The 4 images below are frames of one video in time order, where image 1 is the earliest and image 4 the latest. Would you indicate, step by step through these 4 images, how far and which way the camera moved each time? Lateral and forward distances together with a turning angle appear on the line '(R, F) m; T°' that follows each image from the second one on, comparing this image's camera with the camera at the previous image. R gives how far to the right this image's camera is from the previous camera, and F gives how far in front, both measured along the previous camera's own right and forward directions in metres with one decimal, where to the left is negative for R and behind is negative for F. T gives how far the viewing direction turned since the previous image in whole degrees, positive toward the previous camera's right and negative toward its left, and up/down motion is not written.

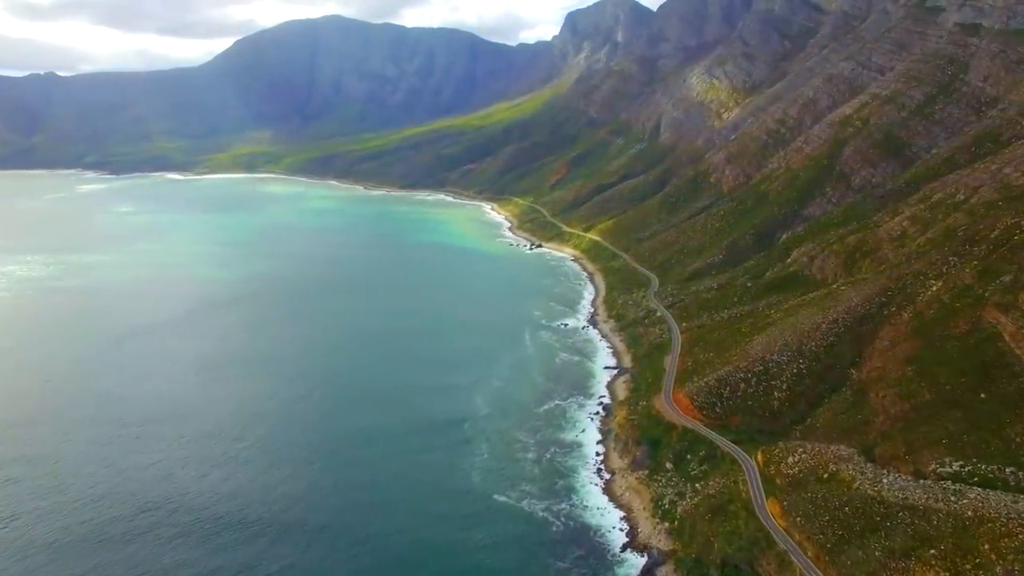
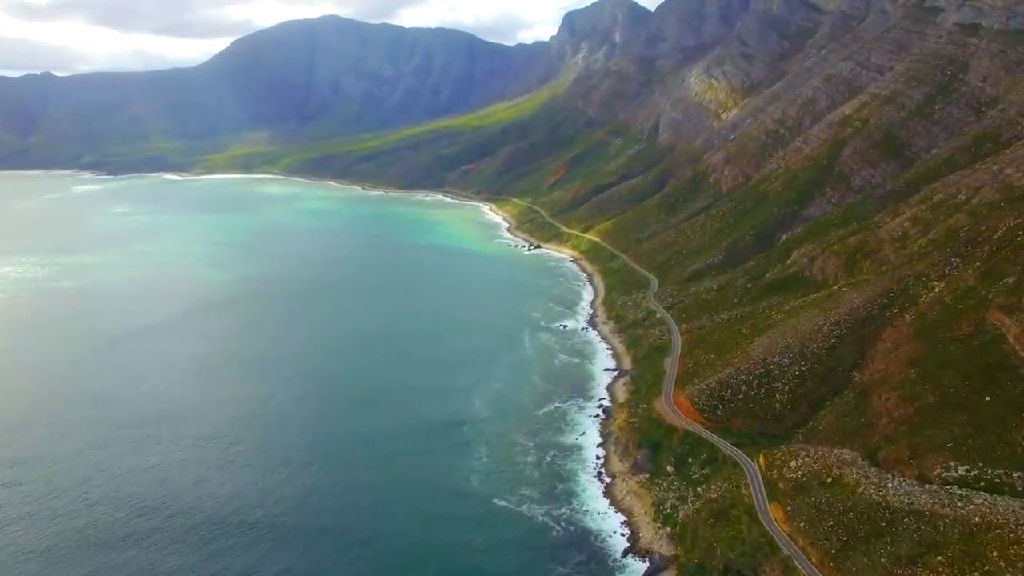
(-0.2, +0.7) m; 0°
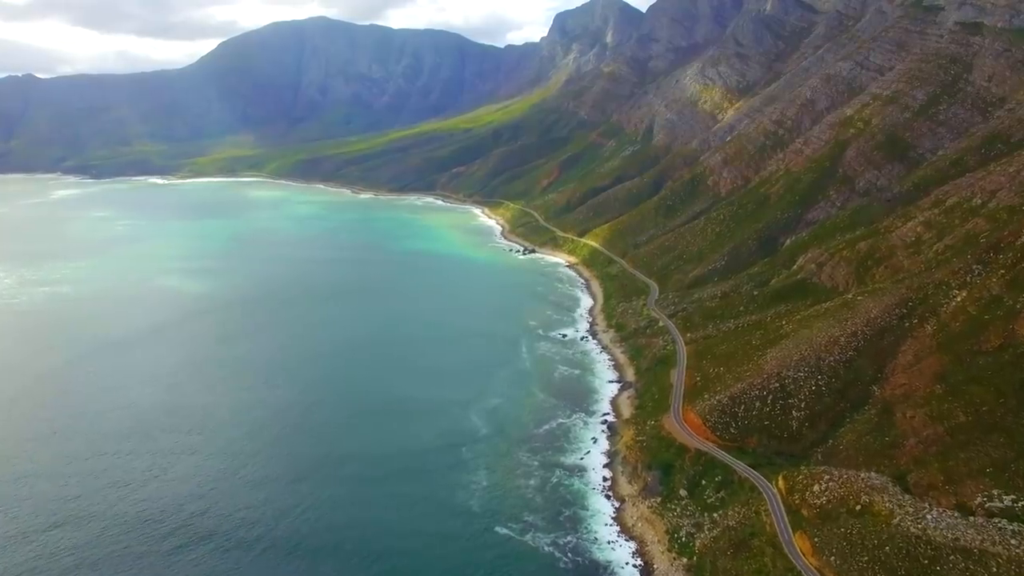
(-1.1, +4.4) m; +1°
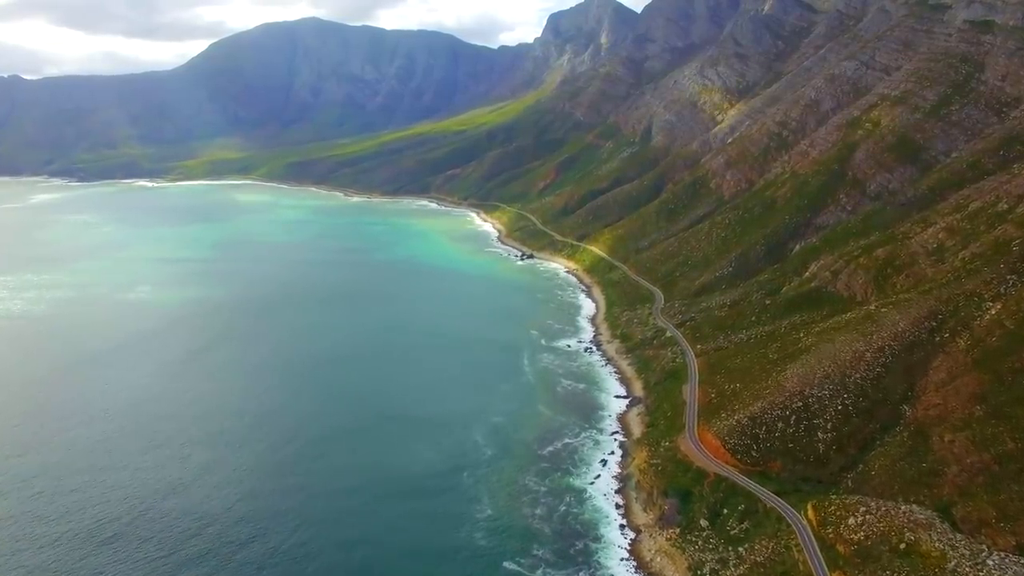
(-1.2, +5.1) m; +1°
